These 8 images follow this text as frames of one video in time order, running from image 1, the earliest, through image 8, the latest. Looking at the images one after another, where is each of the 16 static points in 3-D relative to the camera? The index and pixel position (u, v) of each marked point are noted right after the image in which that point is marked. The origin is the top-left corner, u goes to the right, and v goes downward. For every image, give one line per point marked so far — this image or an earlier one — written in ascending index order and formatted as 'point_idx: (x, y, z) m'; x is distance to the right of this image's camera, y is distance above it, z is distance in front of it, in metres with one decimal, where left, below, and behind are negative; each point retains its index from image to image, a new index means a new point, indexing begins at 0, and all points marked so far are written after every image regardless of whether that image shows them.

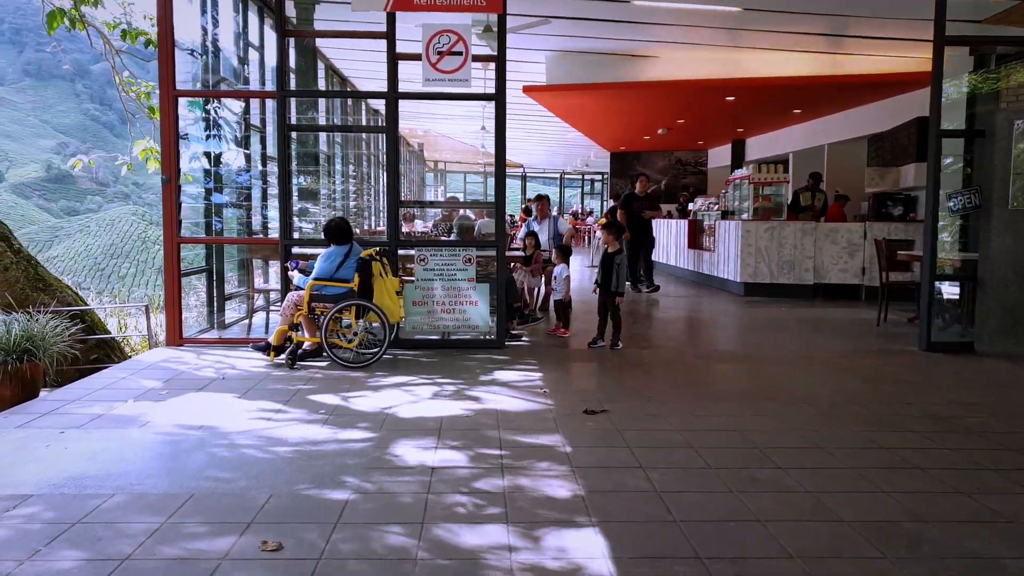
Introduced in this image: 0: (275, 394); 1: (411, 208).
0: (-1.6, -0.7, +5.6) m
1: (-0.8, +0.7, +7.5) m
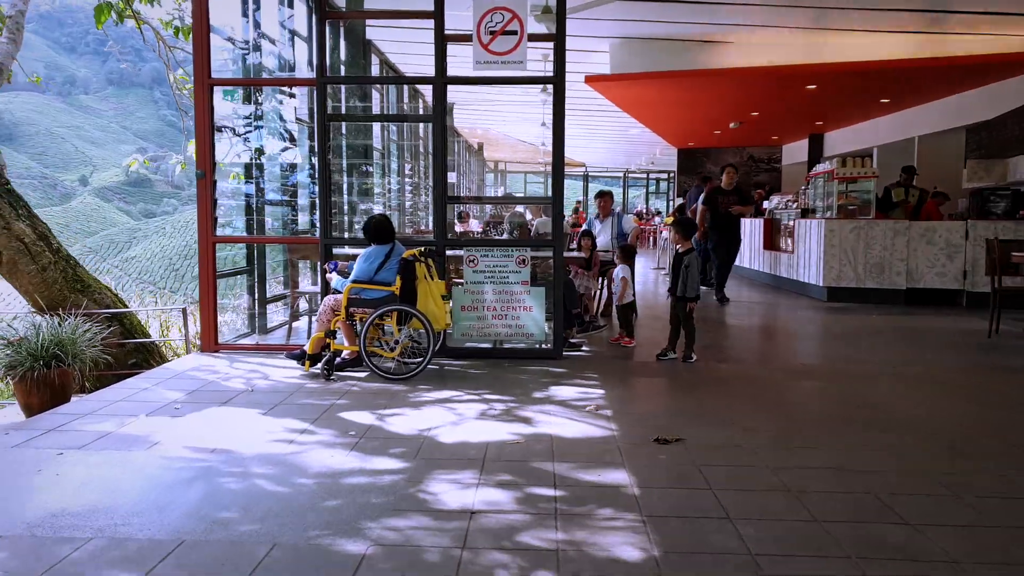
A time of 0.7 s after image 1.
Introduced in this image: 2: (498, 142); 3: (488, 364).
0: (-1.3, -0.8, +5.0) m
1: (-0.3, +0.7, +6.8) m
2: (-0.1, +1.0, +6.8) m
3: (-0.2, -0.6, +6.6) m
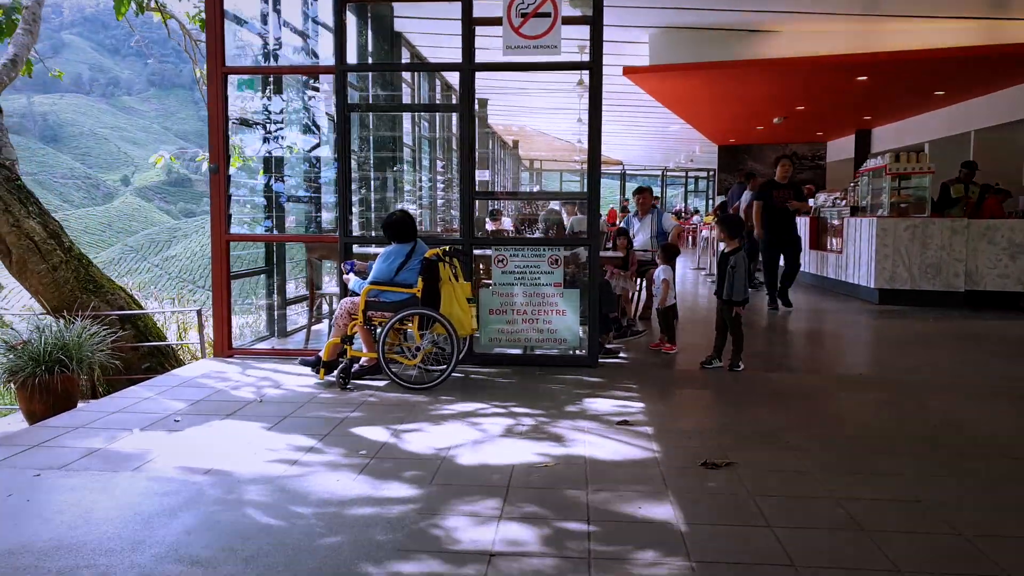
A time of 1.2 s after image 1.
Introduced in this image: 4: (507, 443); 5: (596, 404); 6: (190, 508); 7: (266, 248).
0: (-1.1, -0.8, +4.6) m
1: (-0.1, +0.7, +6.3) m
2: (+0.2, +1.0, +6.3) m
3: (0.0, -0.6, +6.1) m
4: (0.0, -0.8, +4.2) m
5: (+0.5, -0.7, +5.0) m
6: (-1.3, -0.9, +3.3) m
7: (-2.0, +0.3, +6.8) m
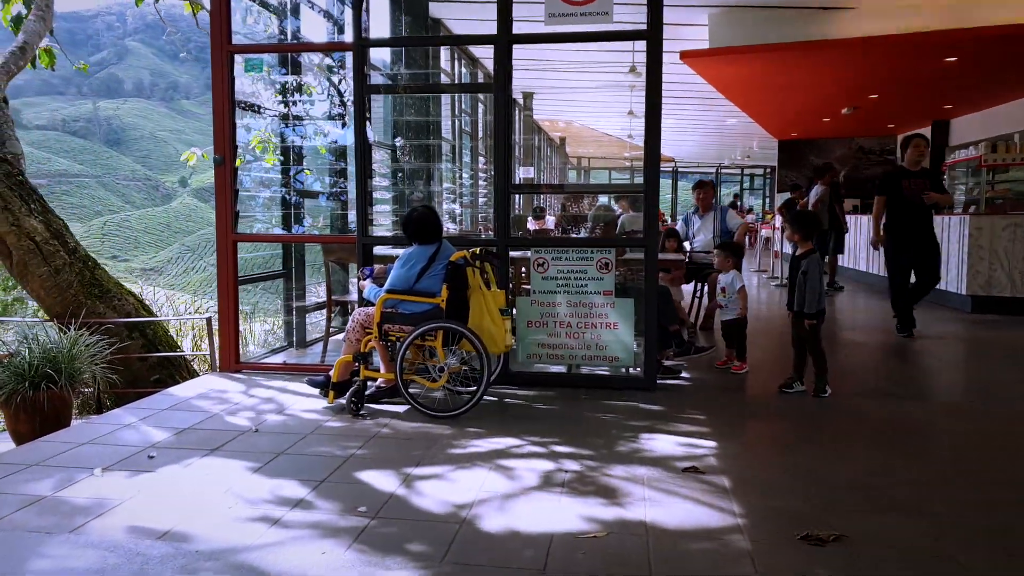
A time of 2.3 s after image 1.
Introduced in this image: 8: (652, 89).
0: (-0.9, -0.8, +3.8) m
1: (+0.2, +0.6, +5.5) m
2: (+0.5, +1.0, +5.4) m
3: (+0.3, -0.7, +5.2) m
4: (+0.1, -0.9, +3.3) m
5: (+0.7, -0.8, +4.1) m
6: (-1.2, -0.9, +2.5) m
7: (-1.7, +0.3, +6.0) m
8: (+0.9, +1.3, +5.2) m
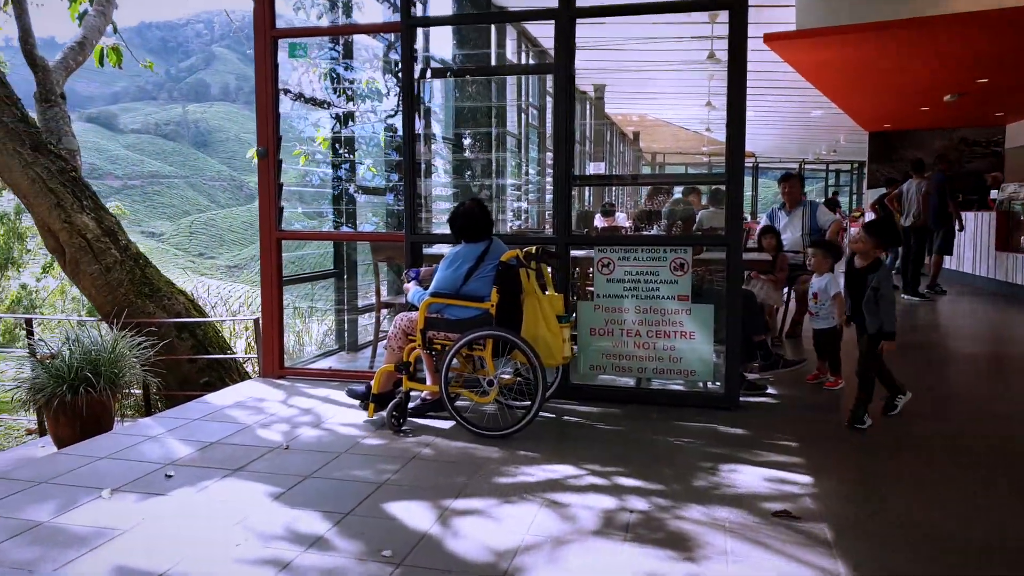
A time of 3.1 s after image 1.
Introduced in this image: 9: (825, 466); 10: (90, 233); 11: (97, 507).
0: (-0.7, -0.8, +3.3) m
1: (+0.6, +0.6, +4.9) m
2: (+0.9, +0.9, +4.8) m
3: (+0.7, -0.7, +4.7) m
4: (+0.3, -0.9, +2.8) m
5: (+1.0, -0.8, +3.5) m
6: (-1.1, -1.0, +2.1) m
7: (-1.2, +0.3, +5.6) m
8: (+1.2, +1.2, +4.5) m
9: (+1.4, -0.8, +3.7) m
10: (-3.4, +0.5, +6.6) m
11: (-1.6, -0.8, +3.1) m
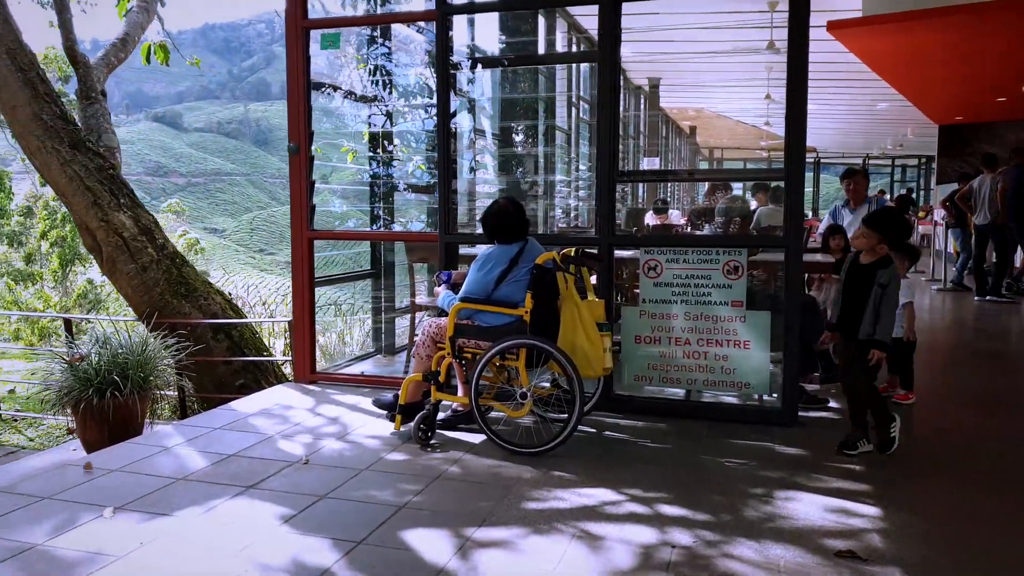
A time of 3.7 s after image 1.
0: (-0.6, -0.9, +3.1) m
1: (+0.8, +0.6, +4.5) m
2: (+1.1, +0.9, +4.4) m
3: (+0.9, -0.7, +4.3) m
4: (+0.4, -0.9, +2.4) m
5: (+1.1, -0.8, +3.2) m
6: (-1.1, -1.0, +1.8) m
7: (-1.0, +0.3, +5.4) m
8: (+1.4, +1.2, +4.1) m
9: (+1.6, -0.8, +3.3) m
10: (-3.1, +0.5, +6.5) m
11: (-1.5, -0.9, +2.9) m
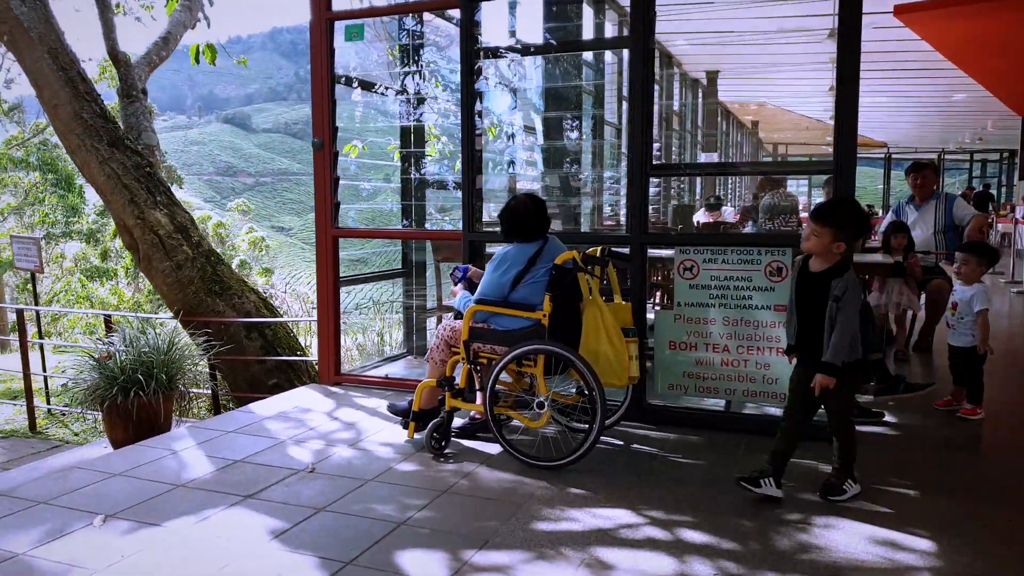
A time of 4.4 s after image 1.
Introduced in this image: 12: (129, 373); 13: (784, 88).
0: (-0.6, -0.9, +2.9) m
1: (+1.0, +0.5, +4.2) m
2: (+1.2, +0.9, +4.1) m
3: (+1.0, -0.8, +4.0) m
4: (+0.4, -0.9, +2.2) m
5: (+1.1, -0.9, +2.8) m
6: (-1.1, -1.0, +1.7) m
7: (-0.8, +0.3, +5.2) m
8: (+1.6, +1.2, +3.8) m
9: (+1.6, -0.8, +3.0) m
10: (-2.8, +0.5, +6.5) m
11: (-1.5, -0.9, +2.8) m
12: (-2.4, -0.5, +5.1) m
13: (+1.3, +1.0, +4.1) m
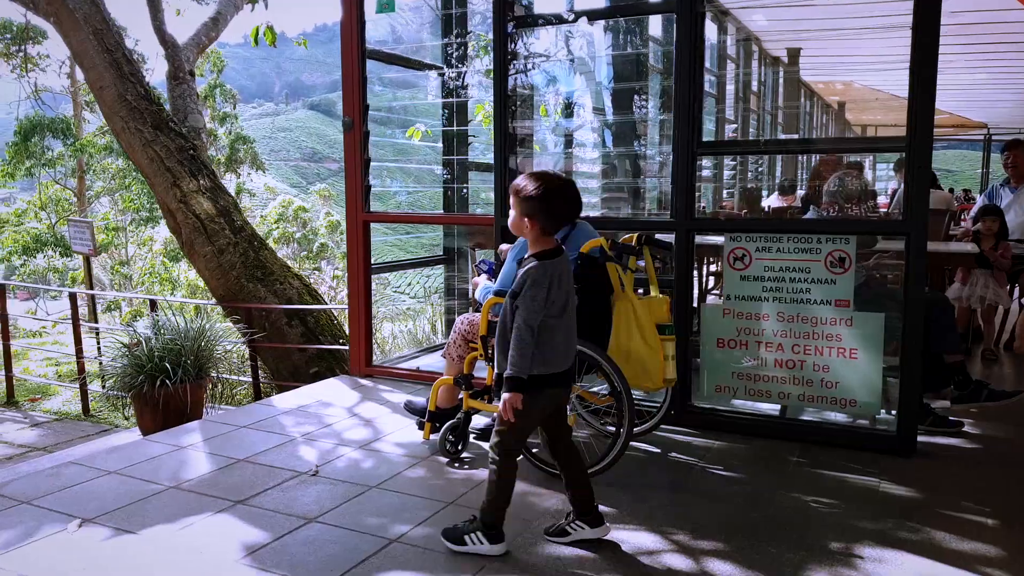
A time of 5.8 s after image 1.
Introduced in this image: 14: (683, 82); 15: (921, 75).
0: (-0.5, -0.8, +2.6) m
1: (+1.1, +0.6, +3.8) m
2: (+1.3, +0.9, +3.6) m
3: (+1.1, -0.7, +3.6) m
4: (+0.3, -0.9, +1.8) m
5: (+1.1, -0.8, +2.4) m
6: (-1.2, -1.0, +1.5) m
7: (-0.5, +0.3, +4.9) m
8: (+1.7, +1.2, +3.3) m
9: (+1.6, -0.8, +2.5) m
10: (-2.4, +0.6, +6.4) m
11: (-1.5, -0.8, +2.6) m
12: (-2.2, -0.4, +5.0) m
13: (+1.5, +1.1, +3.6) m
14: (+0.8, +1.0, +3.8) m
15: (+1.7, +0.9, +3.3) m
